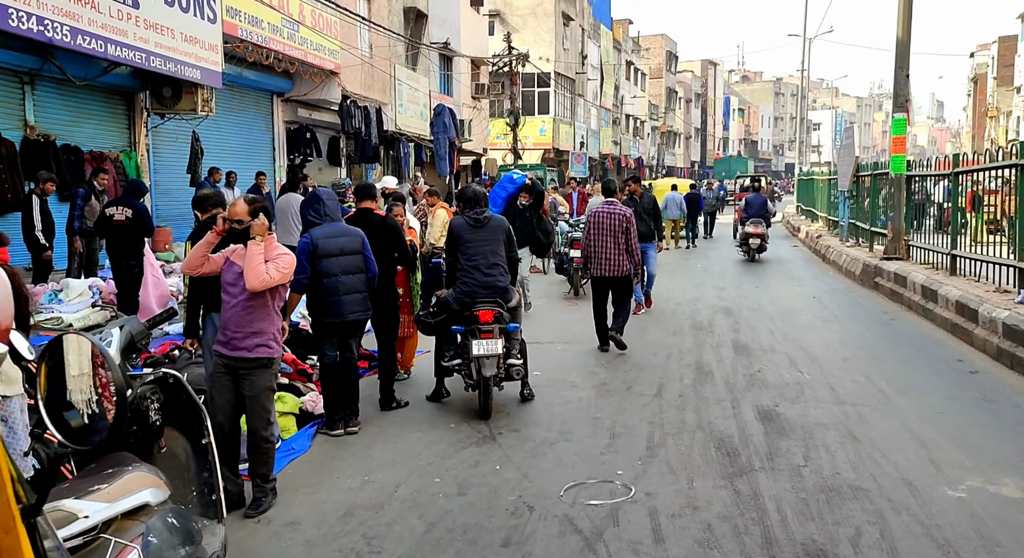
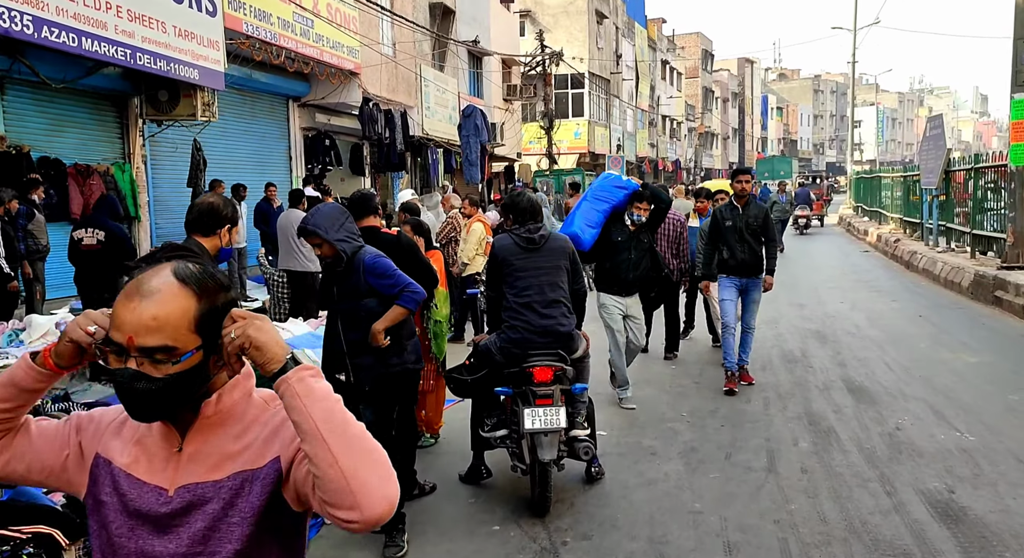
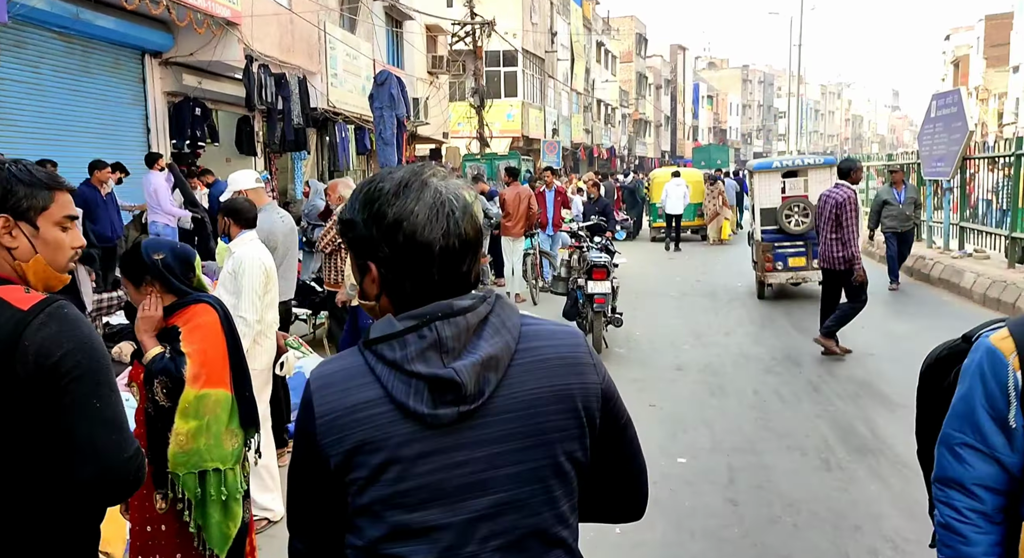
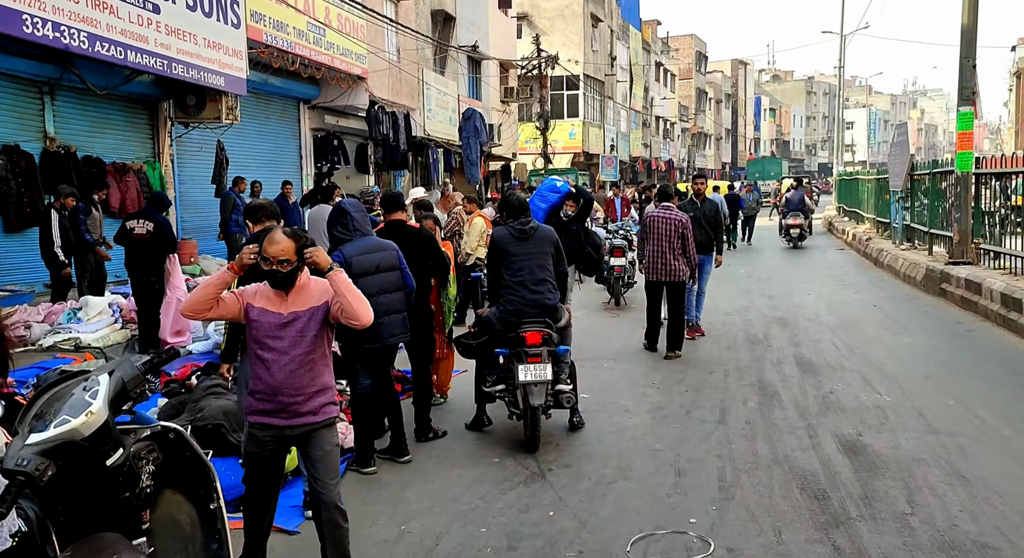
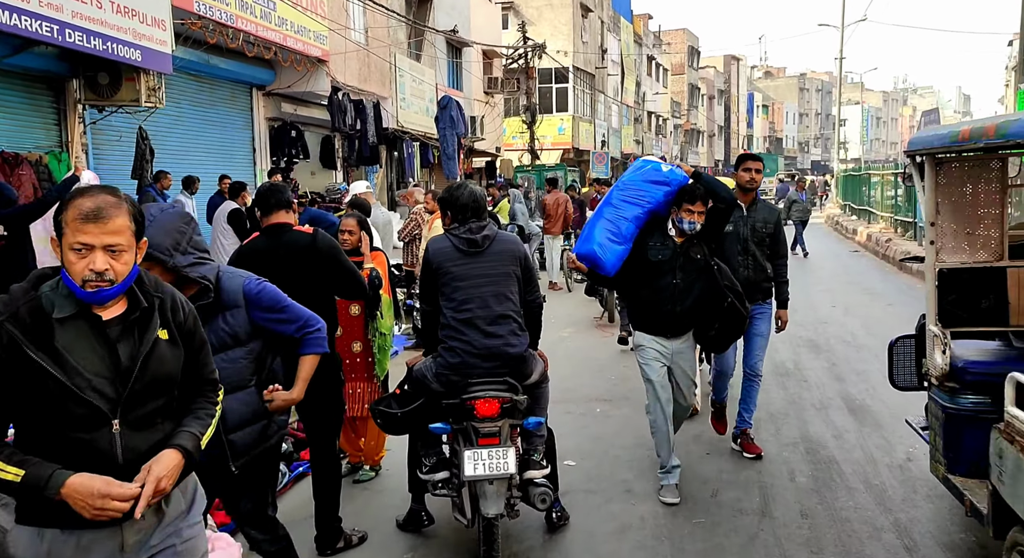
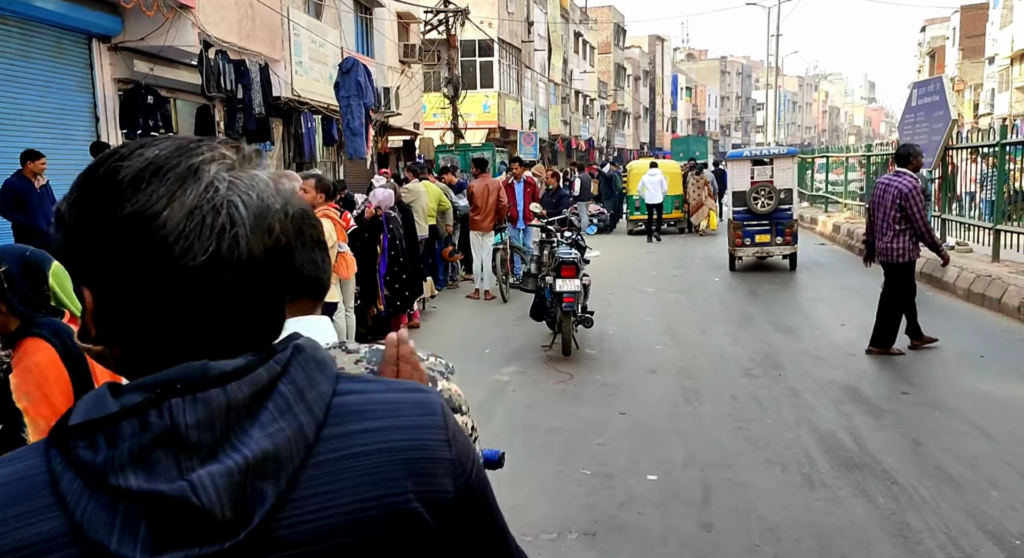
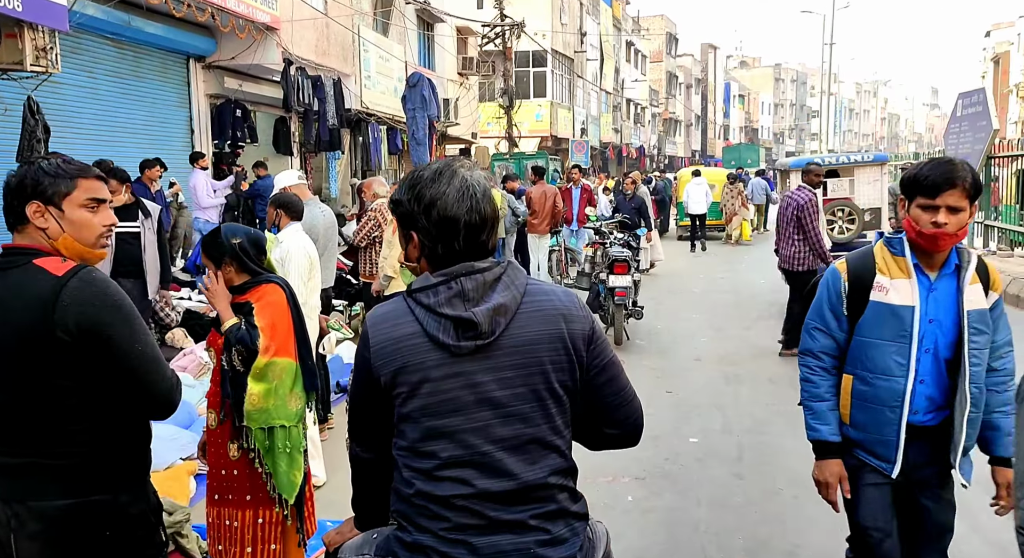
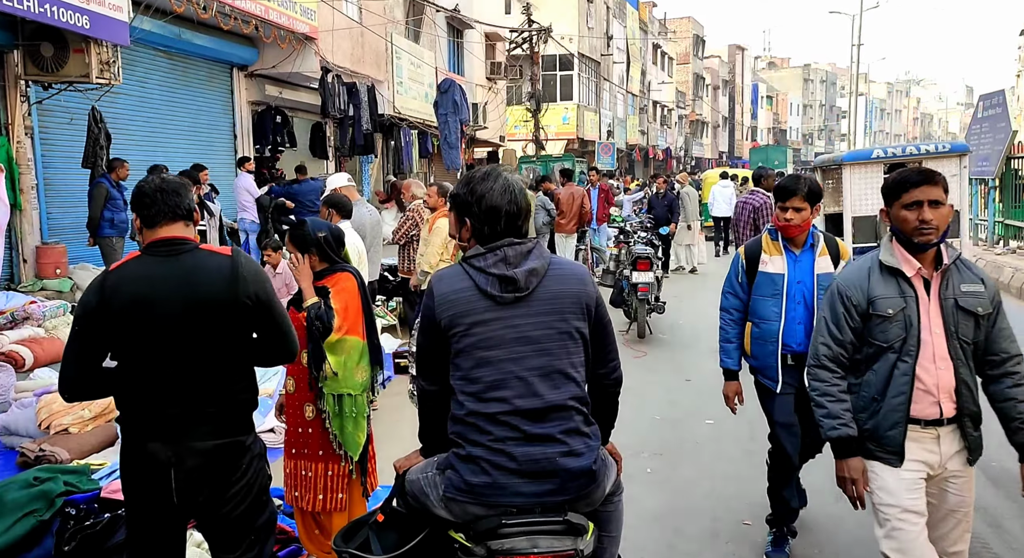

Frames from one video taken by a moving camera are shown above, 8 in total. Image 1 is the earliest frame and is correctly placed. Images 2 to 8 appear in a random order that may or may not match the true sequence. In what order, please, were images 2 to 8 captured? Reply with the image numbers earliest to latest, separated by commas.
4, 2, 5, 8, 7, 3, 6
